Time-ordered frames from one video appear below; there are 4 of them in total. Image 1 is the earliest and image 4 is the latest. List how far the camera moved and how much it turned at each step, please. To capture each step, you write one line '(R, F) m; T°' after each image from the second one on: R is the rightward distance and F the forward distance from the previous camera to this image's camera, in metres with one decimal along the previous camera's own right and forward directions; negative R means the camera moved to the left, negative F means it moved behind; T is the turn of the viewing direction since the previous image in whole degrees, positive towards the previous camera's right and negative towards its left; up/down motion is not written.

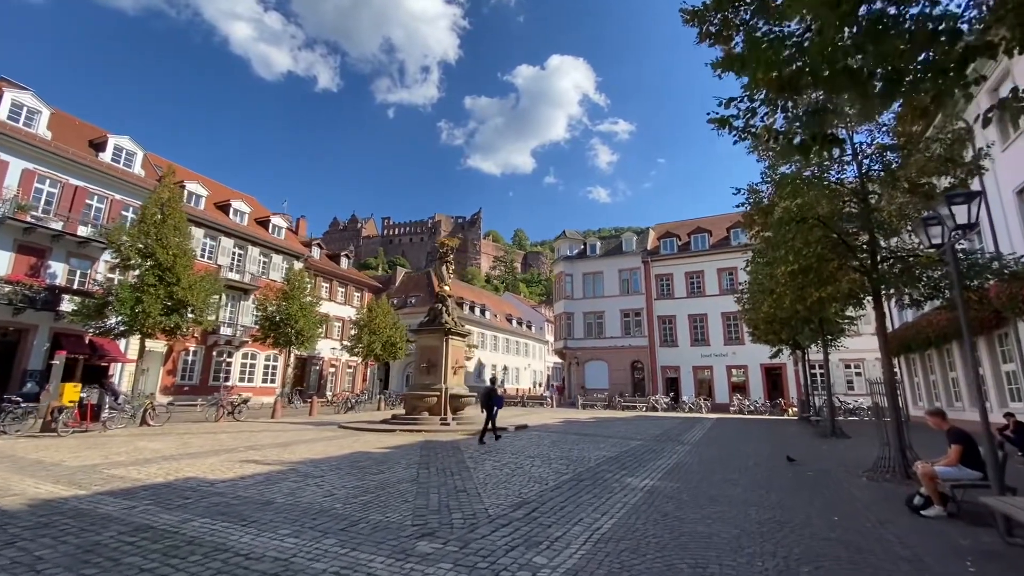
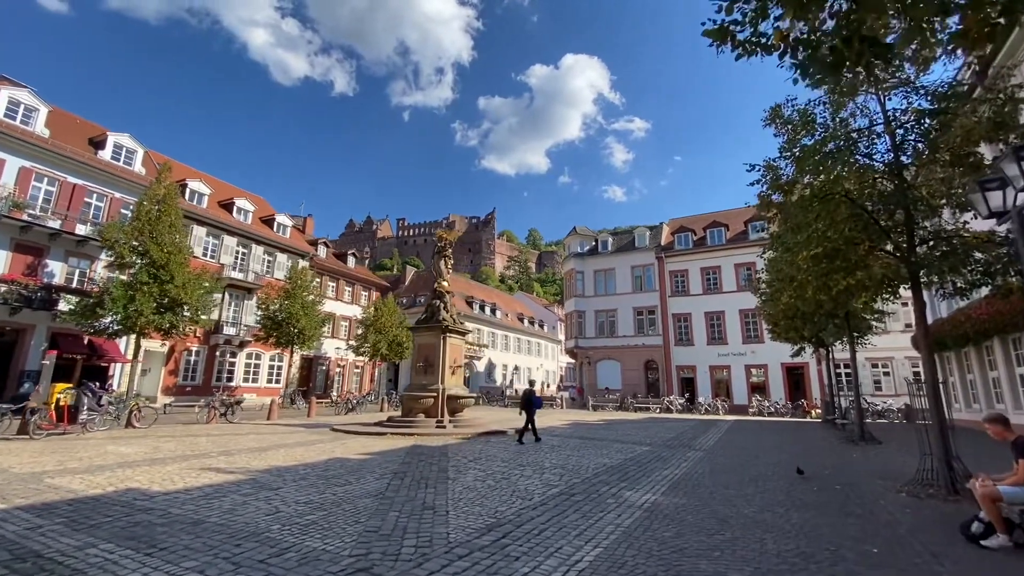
(+0.6, +1.0) m; -2°
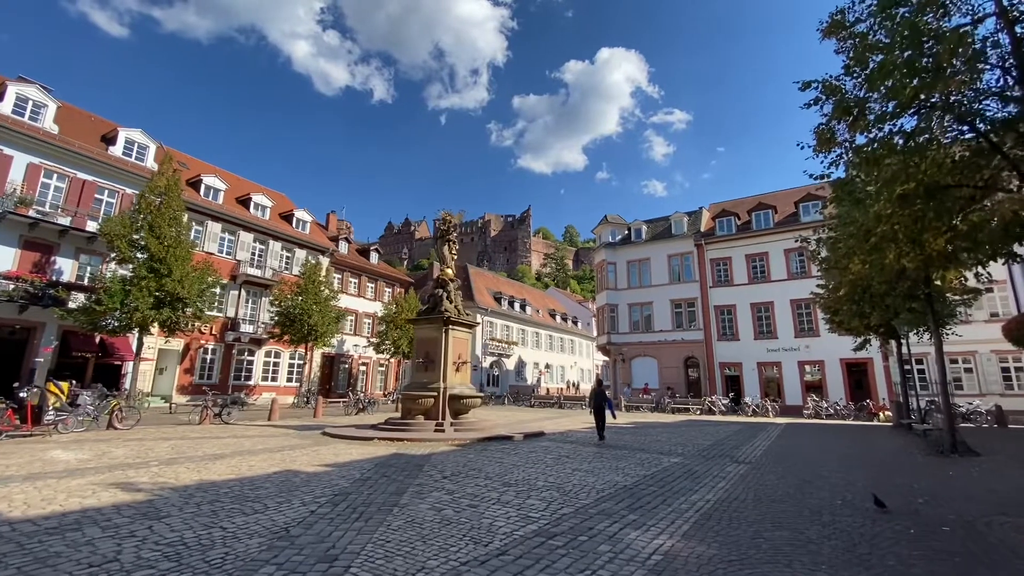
(+1.0, +2.2) m; -5°
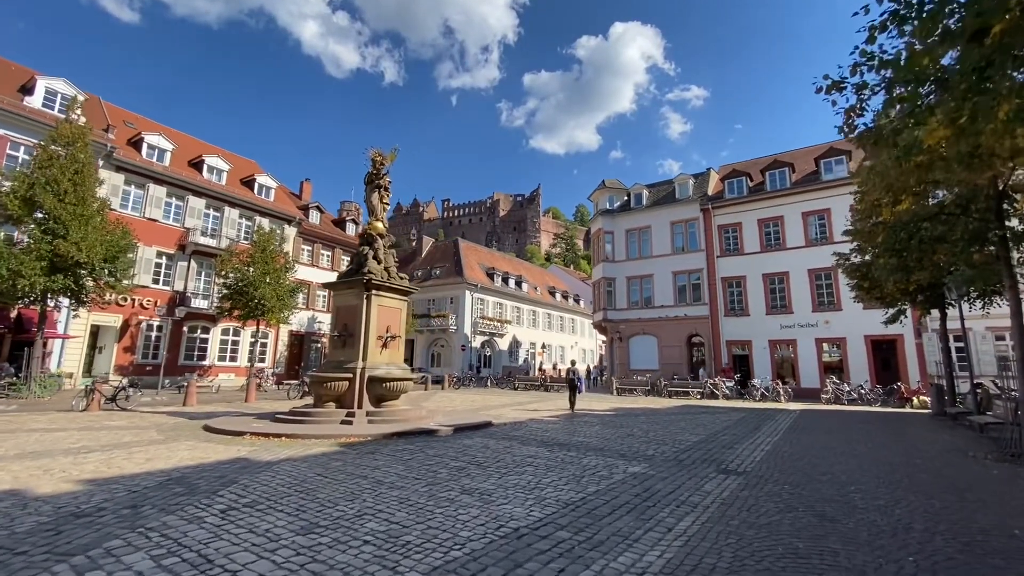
(+2.0, +3.4) m; -2°
